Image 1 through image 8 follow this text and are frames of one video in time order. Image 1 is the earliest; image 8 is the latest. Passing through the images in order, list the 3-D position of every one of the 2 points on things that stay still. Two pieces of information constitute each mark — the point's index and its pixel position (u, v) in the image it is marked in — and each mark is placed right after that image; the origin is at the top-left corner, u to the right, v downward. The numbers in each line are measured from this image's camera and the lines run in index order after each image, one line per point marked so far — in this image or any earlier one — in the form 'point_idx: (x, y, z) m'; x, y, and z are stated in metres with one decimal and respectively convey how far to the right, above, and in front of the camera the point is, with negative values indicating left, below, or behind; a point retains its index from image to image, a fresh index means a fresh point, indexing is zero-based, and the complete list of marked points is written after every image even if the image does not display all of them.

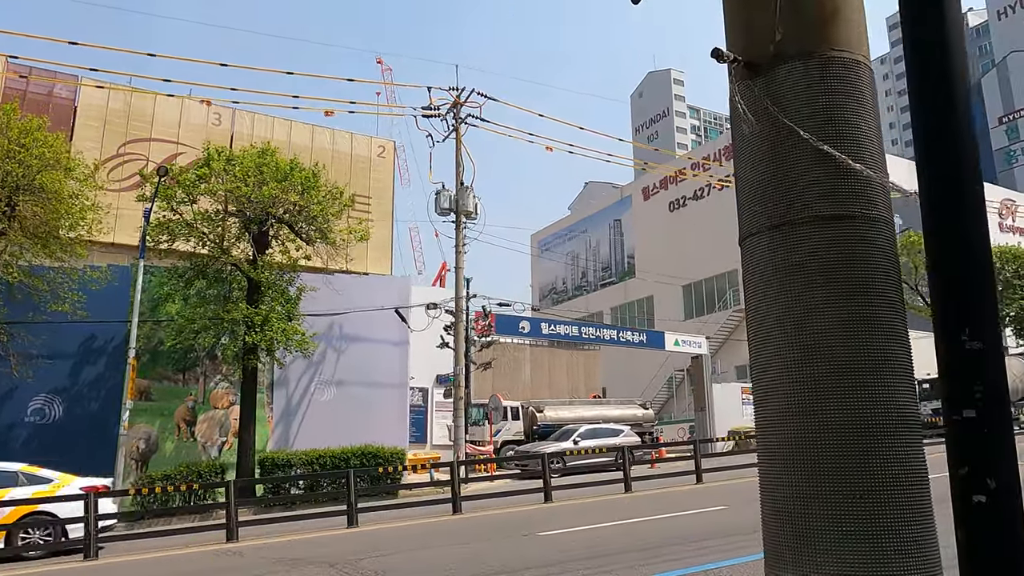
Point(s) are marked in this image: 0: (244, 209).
0: (-6.8, +2.0, +19.1) m
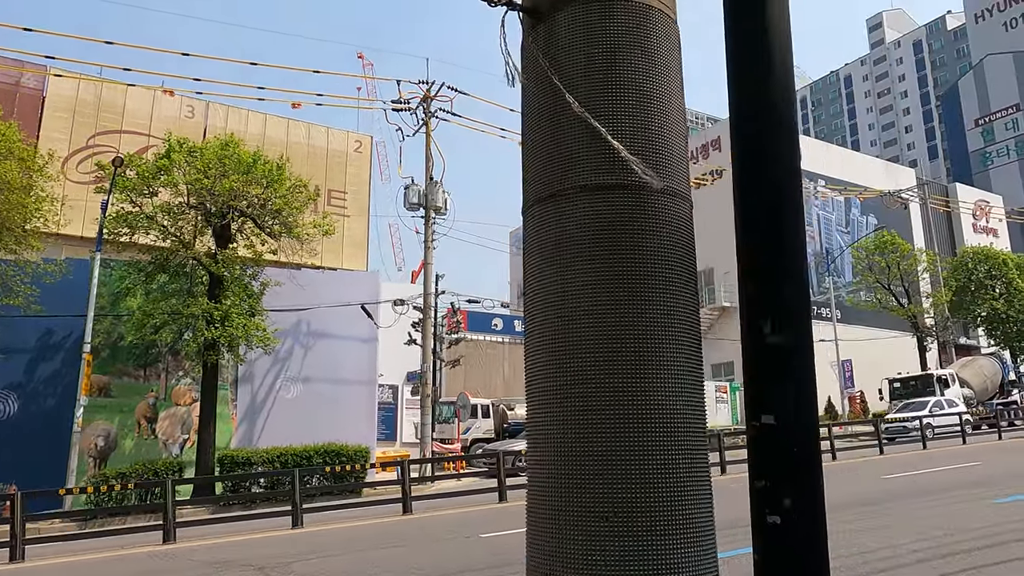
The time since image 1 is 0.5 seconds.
0: (-7.6, +2.1, +18.7) m
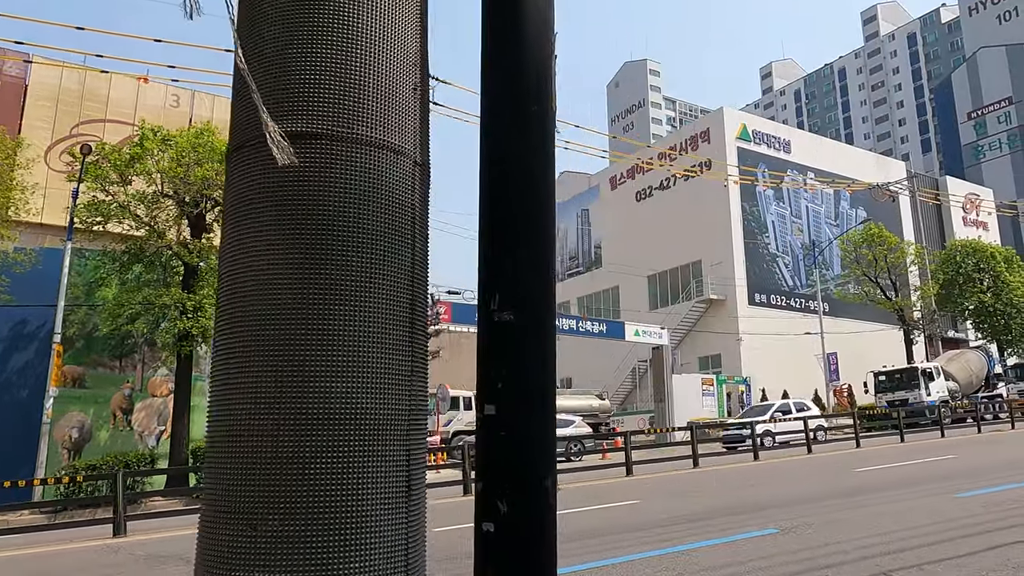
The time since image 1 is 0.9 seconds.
0: (-8.1, +2.4, +18.5) m
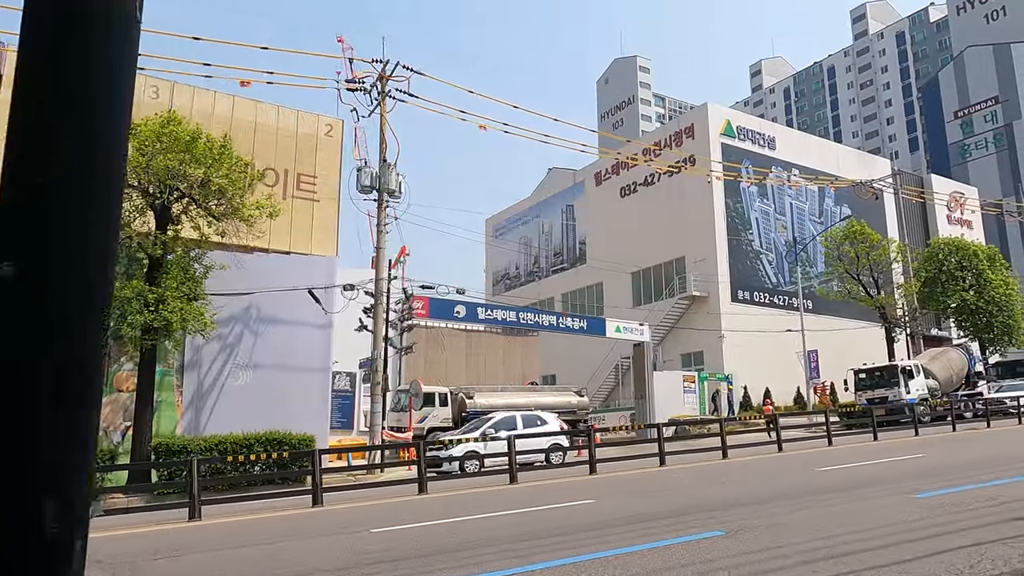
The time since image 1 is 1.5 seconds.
0: (-8.8, +2.6, +18.1) m
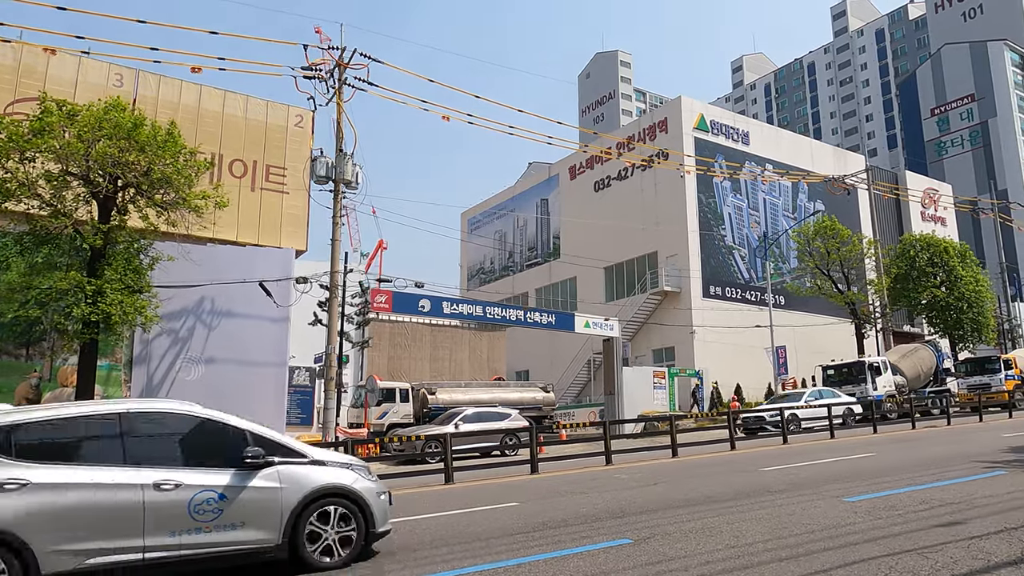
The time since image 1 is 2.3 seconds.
0: (-9.9, +2.8, +17.4) m
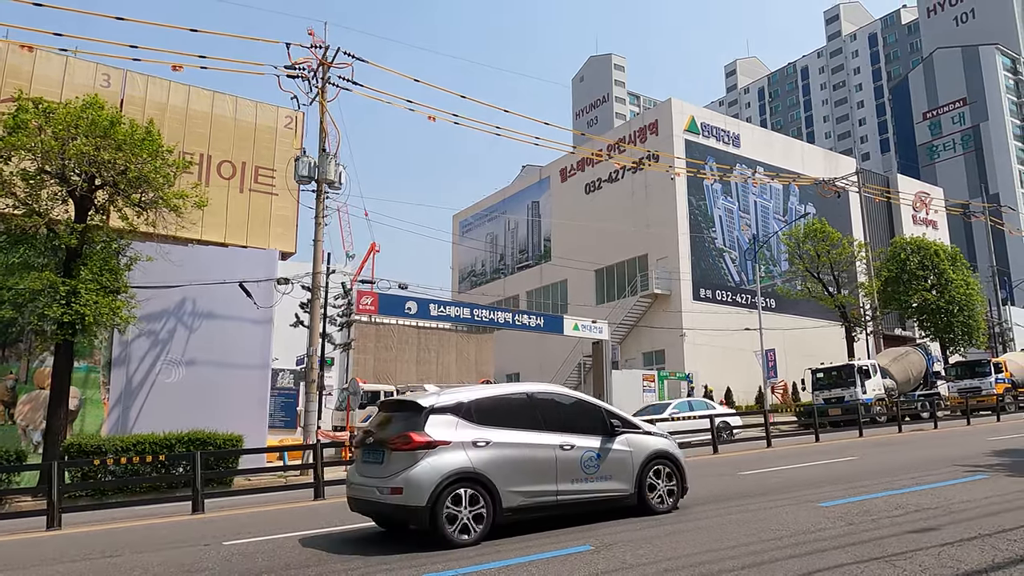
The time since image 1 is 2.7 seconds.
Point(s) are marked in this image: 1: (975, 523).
0: (-10.3, +2.7, +17.2) m
1: (+3.8, -1.9, +6.2) m
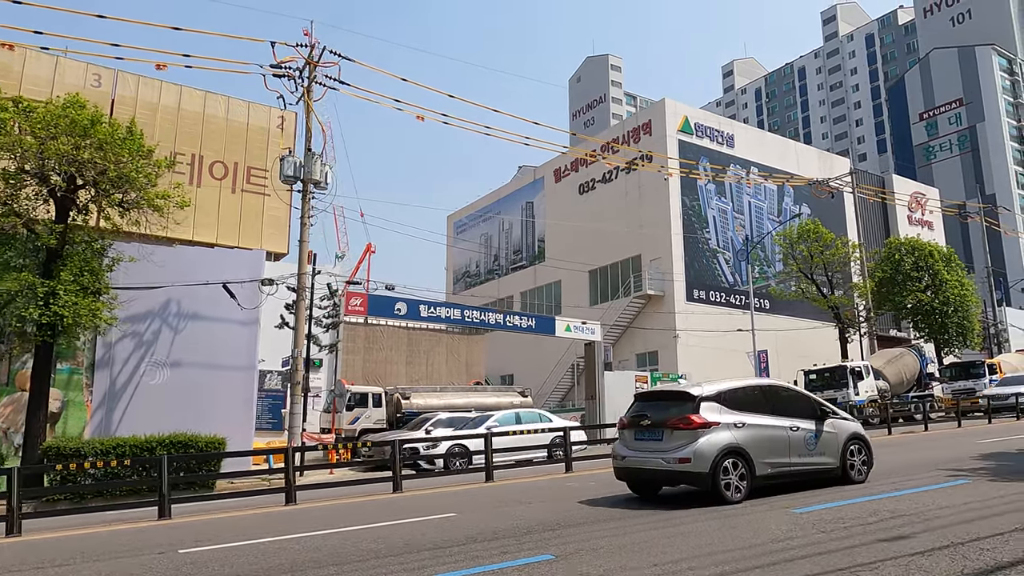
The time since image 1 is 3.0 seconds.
0: (-10.6, +2.7, +17.0) m
1: (+3.5, -1.9, +6.0) m
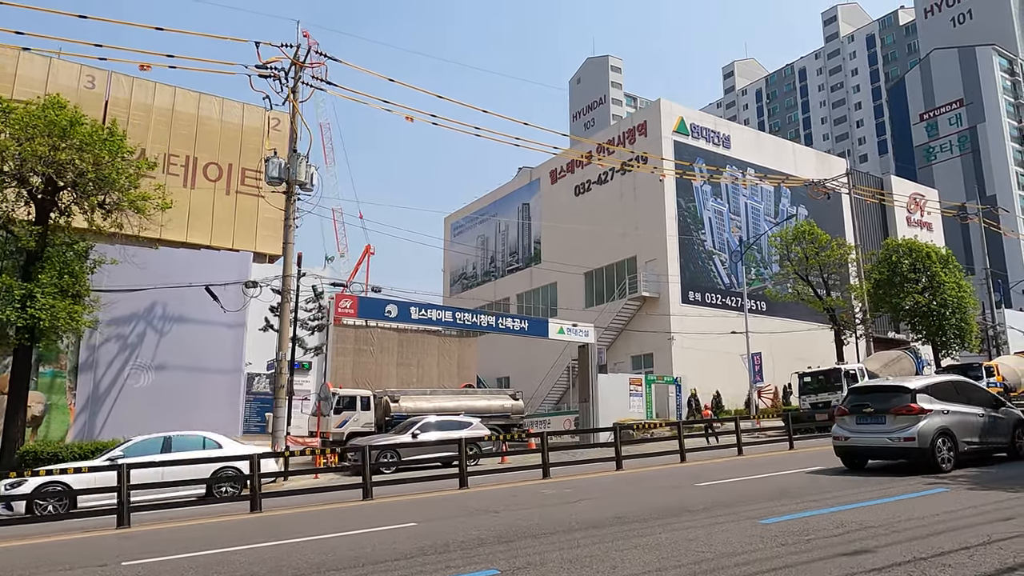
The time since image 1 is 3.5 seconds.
0: (-11.0, +2.7, +16.8) m
1: (+3.1, -2.0, +5.8) m
